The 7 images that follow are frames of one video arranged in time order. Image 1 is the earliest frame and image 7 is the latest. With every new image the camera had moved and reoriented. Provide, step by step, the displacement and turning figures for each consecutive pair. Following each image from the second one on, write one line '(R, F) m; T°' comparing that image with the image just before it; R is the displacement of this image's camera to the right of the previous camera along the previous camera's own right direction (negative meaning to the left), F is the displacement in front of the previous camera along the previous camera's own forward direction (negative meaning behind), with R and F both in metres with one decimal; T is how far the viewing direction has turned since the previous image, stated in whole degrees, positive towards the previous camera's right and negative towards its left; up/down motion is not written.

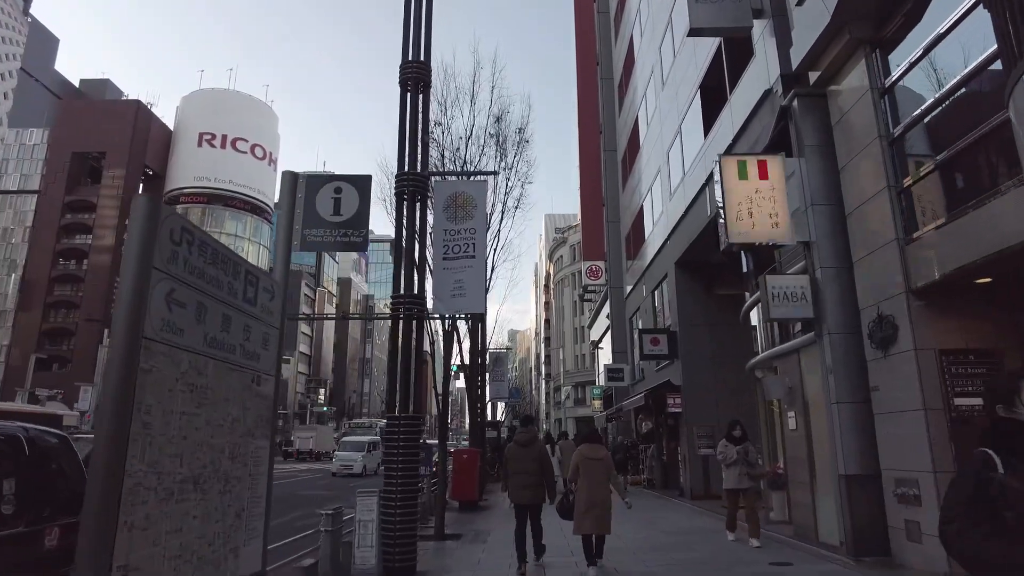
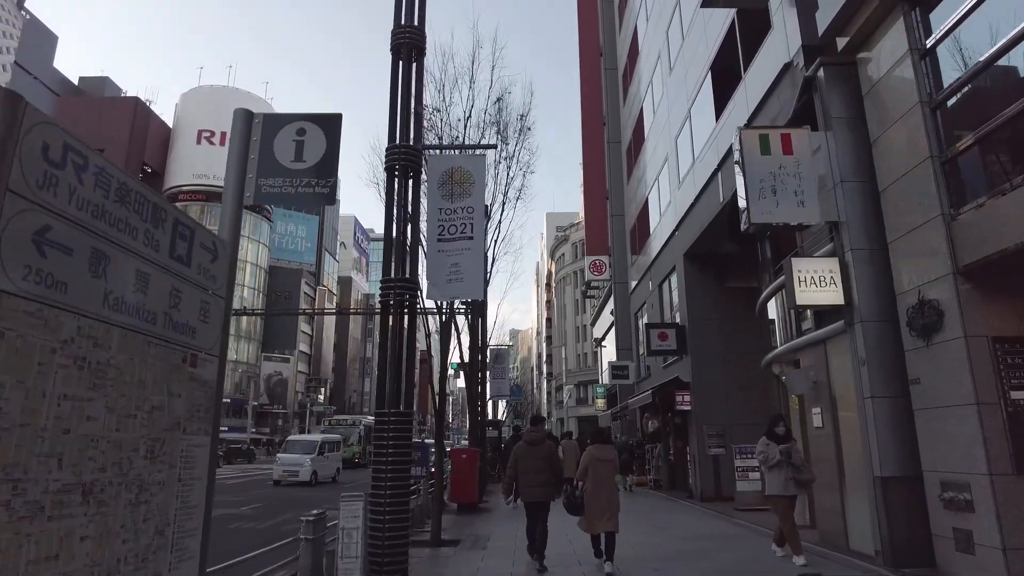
(0.0, +0.7) m; 0°
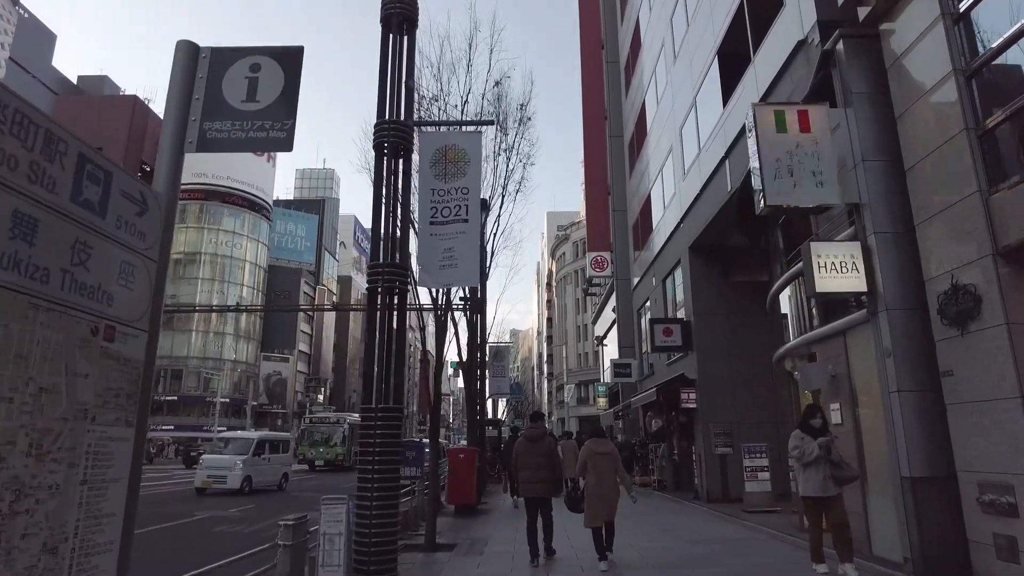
(0.0, +0.5) m; 0°
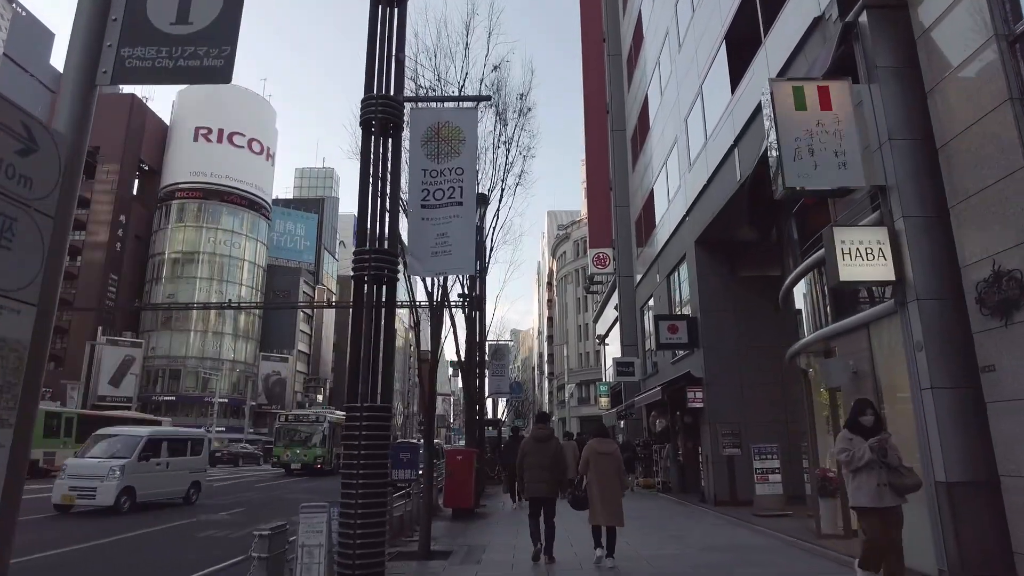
(0.0, +0.6) m; 0°
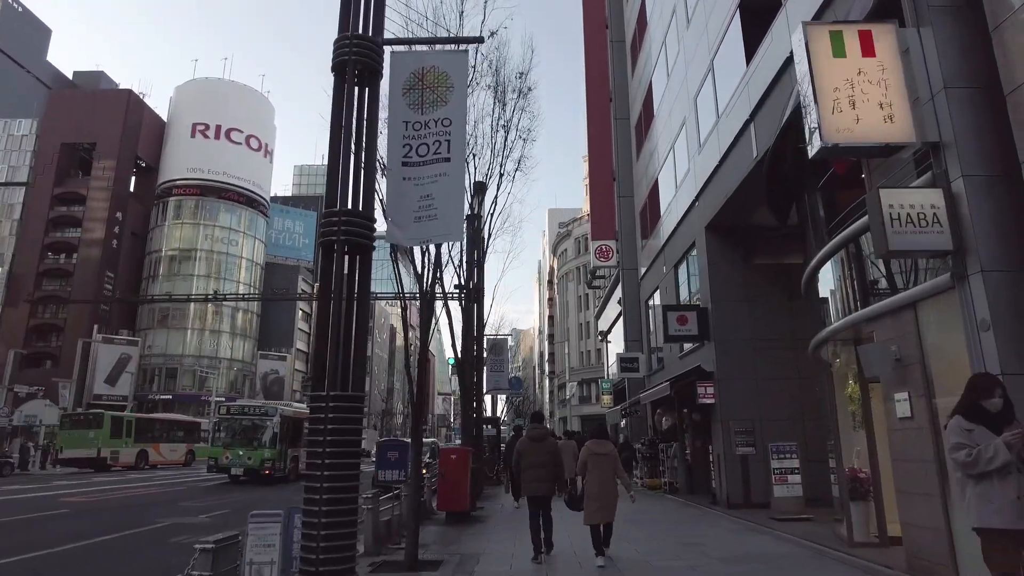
(0.0, +0.9) m; 0°
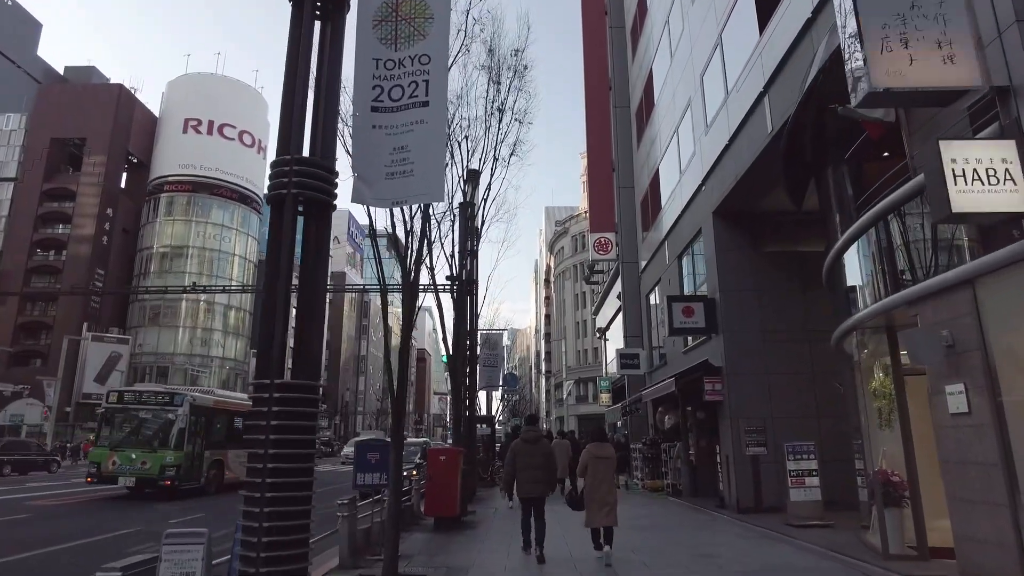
(0.0, +0.9) m; 0°
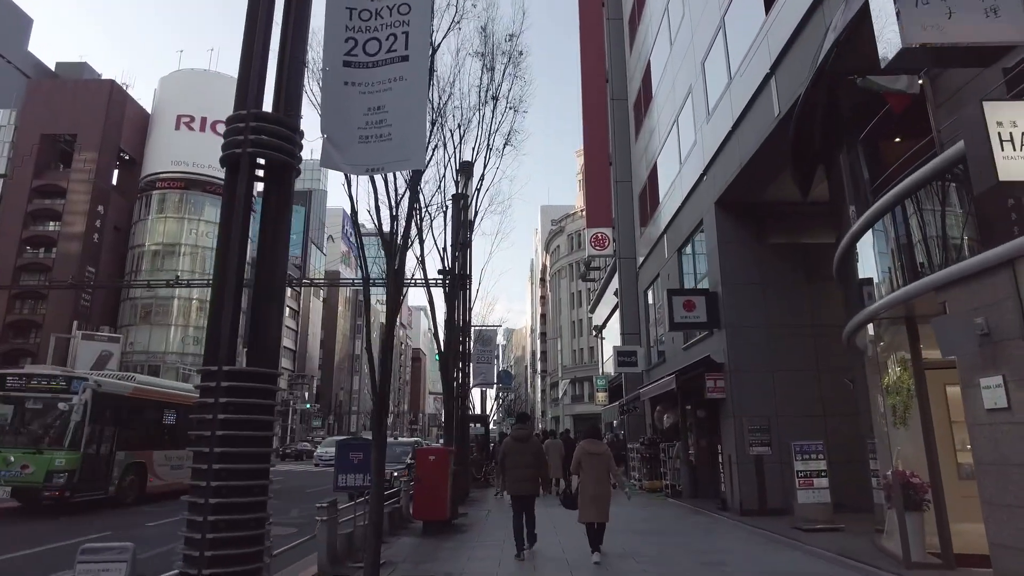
(0.0, +0.6) m; 0°
